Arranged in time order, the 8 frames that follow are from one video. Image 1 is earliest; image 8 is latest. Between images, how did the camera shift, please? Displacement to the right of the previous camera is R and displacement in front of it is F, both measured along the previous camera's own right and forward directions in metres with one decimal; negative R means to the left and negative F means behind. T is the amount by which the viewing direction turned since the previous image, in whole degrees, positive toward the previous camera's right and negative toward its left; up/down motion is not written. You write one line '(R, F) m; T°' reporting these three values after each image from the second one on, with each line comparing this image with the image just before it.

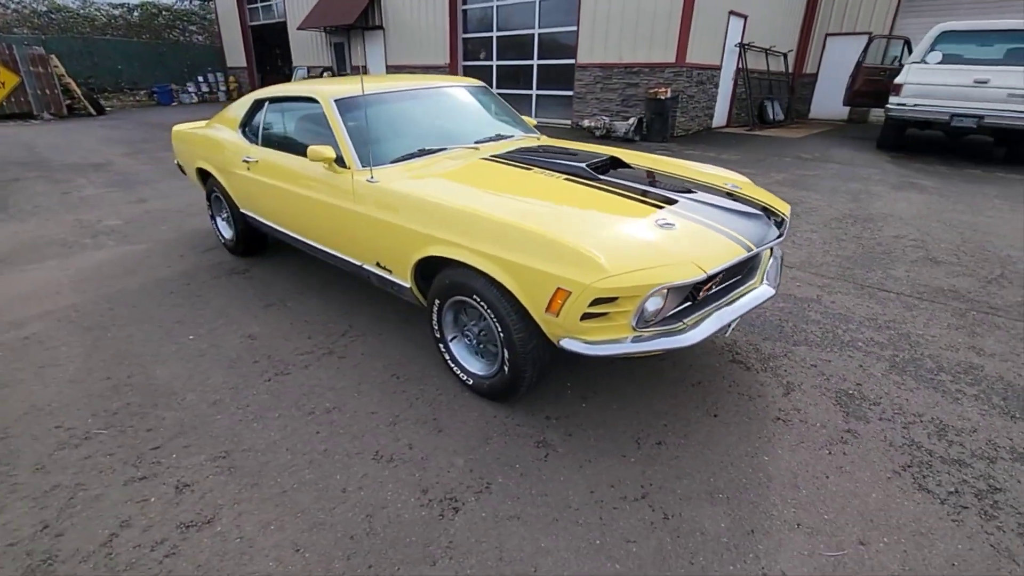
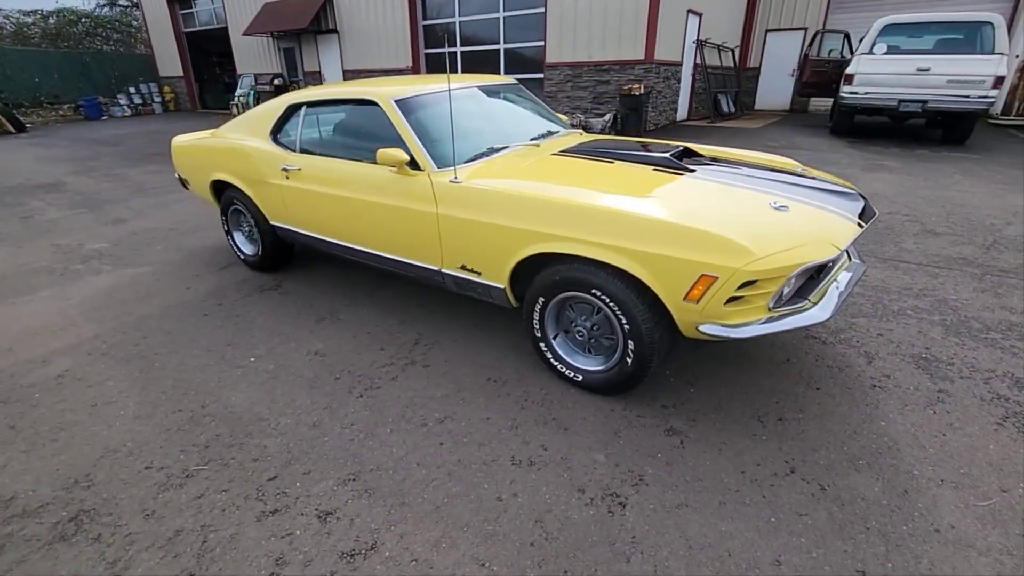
(-0.8, +0.1) m; +6°
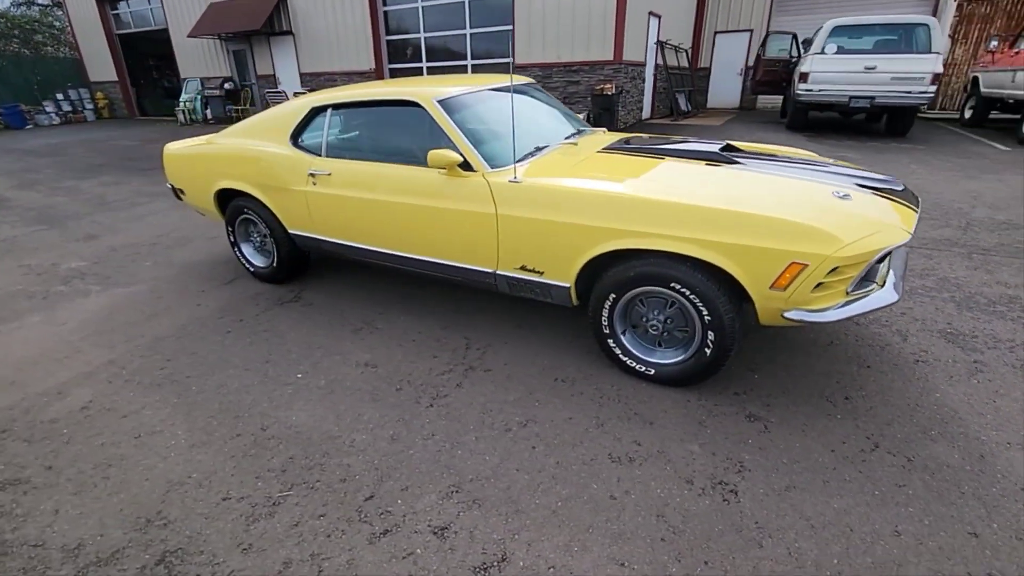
(-0.6, +0.1) m; +5°
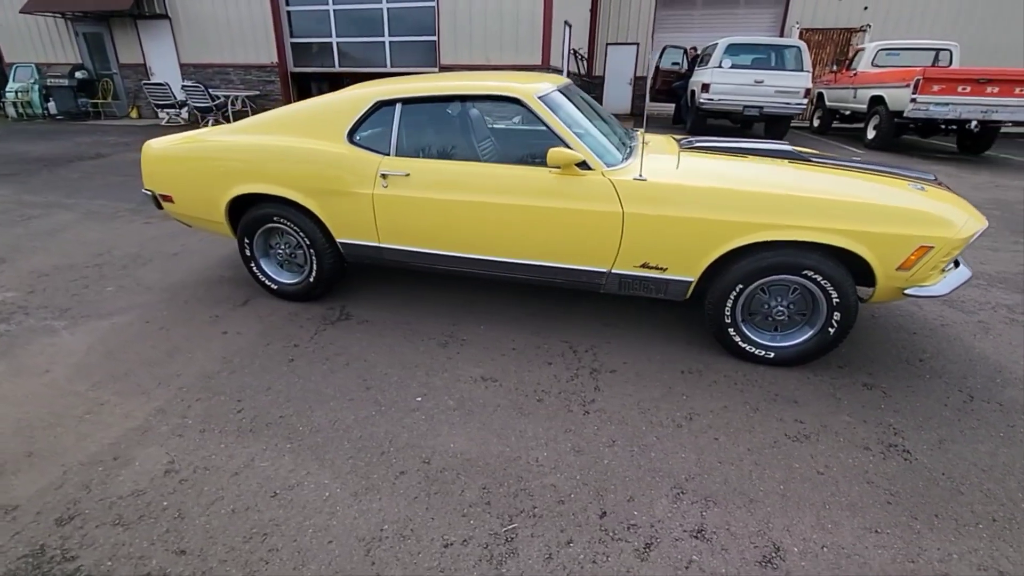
(-1.4, +0.2) m; +14°
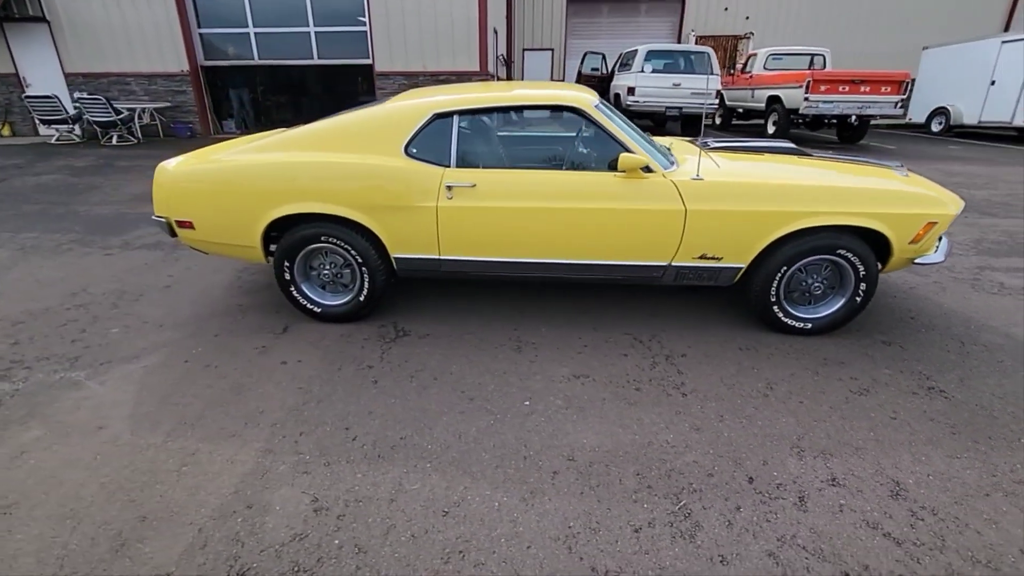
(-1.0, 0.0) m; +10°
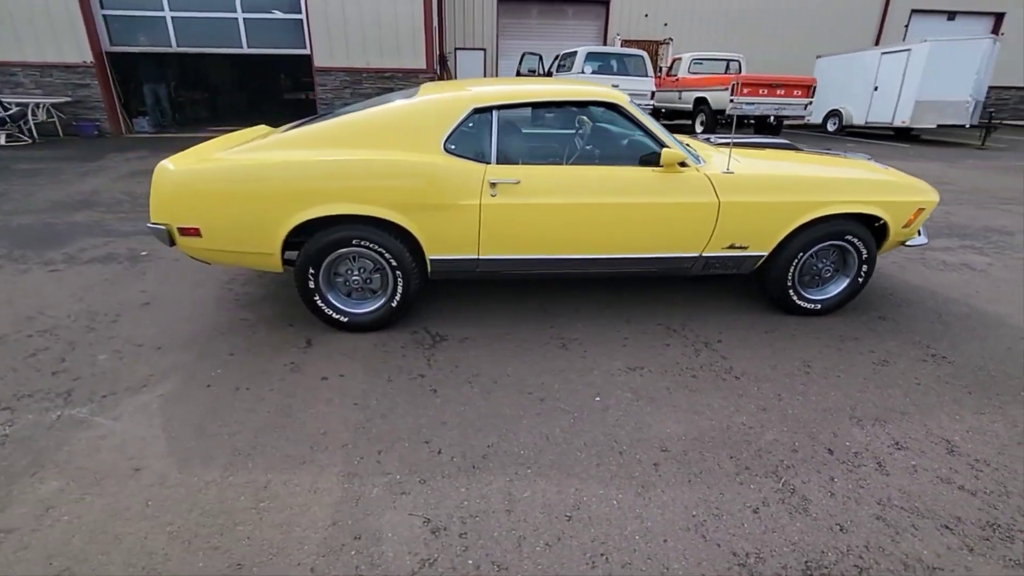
(-0.7, +0.1) m; +9°
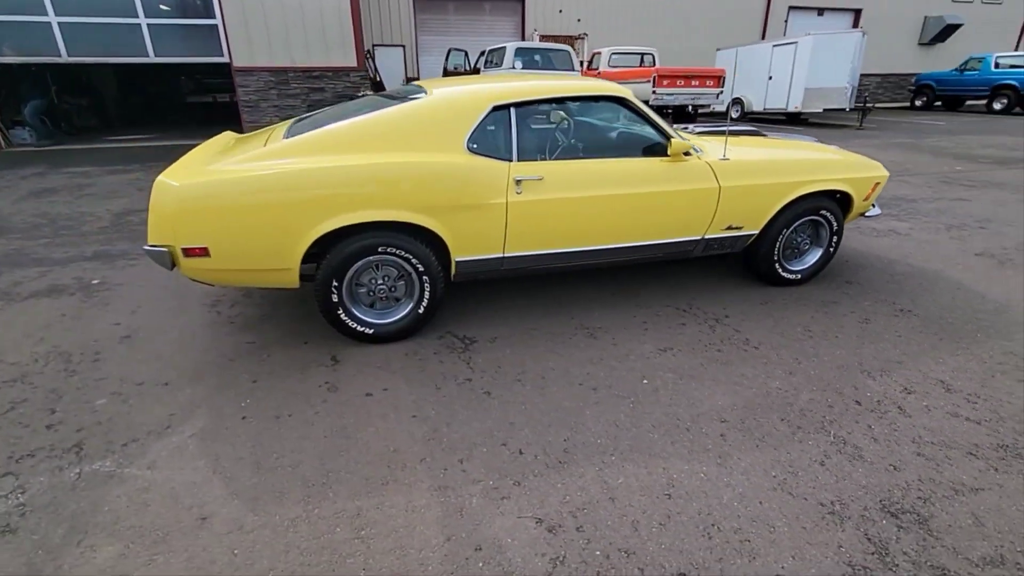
(-0.6, 0.0) m; +9°
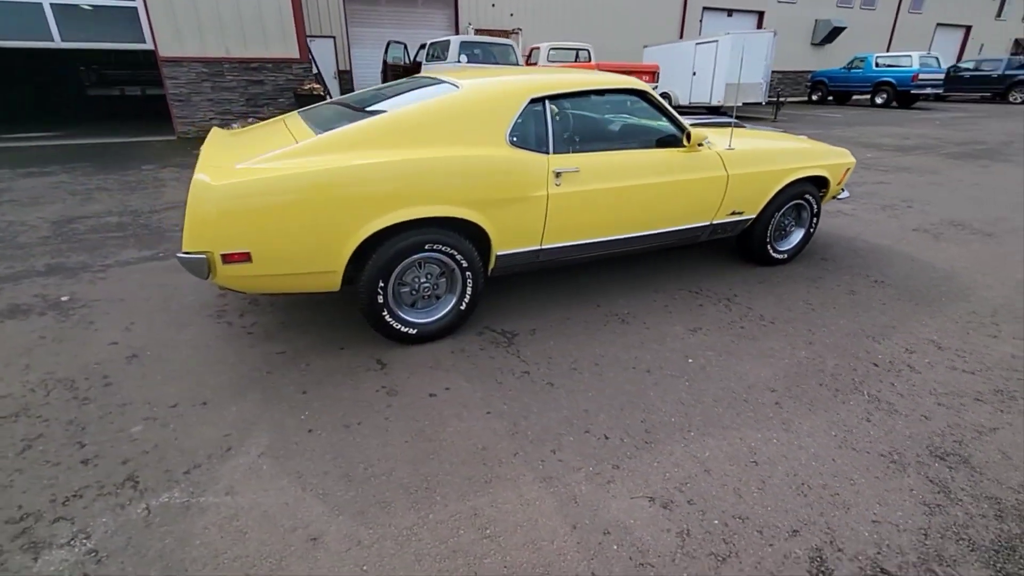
(-0.7, 0.0) m; +8°
